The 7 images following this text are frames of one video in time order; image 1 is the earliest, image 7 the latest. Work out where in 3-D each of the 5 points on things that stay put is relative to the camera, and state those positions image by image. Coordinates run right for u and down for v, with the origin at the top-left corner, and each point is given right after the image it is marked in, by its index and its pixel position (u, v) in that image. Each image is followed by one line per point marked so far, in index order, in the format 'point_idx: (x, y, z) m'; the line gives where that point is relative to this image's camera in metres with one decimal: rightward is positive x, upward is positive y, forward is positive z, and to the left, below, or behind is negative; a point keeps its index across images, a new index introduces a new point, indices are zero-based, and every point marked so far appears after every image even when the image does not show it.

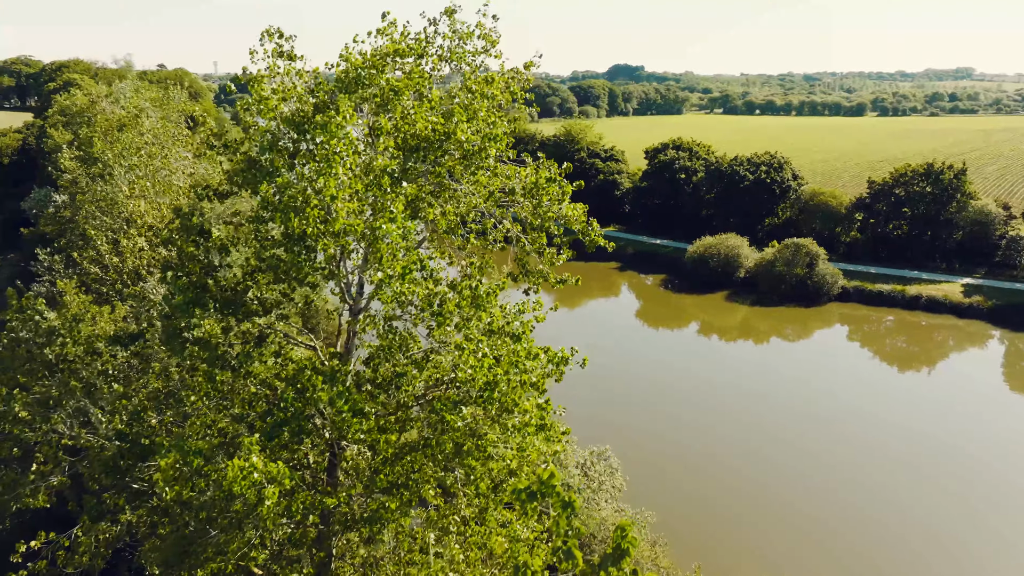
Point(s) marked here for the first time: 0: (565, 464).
0: (+1.1, -3.9, +12.6) m
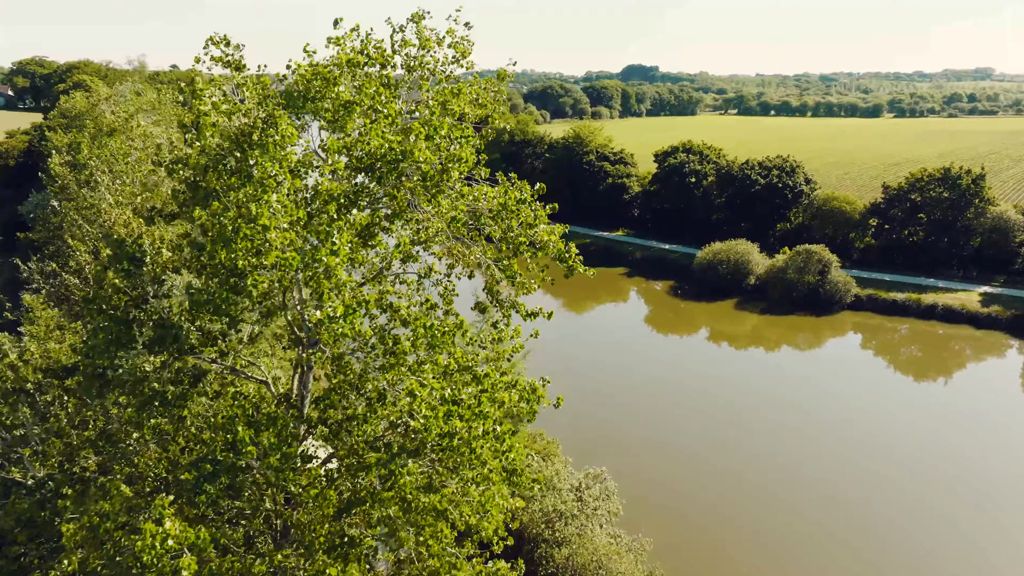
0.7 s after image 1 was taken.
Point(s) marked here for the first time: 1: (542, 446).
0: (+0.9, -4.2, +12.1) m
1: (+0.7, -3.6, +13.3) m
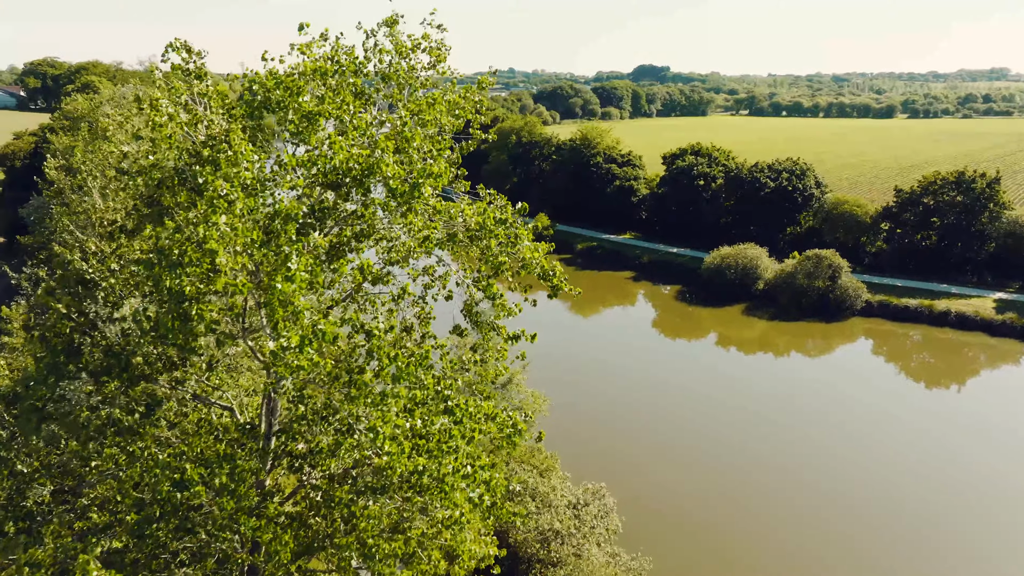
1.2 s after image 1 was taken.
0: (+0.8, -4.4, +11.7) m
1: (+0.6, -3.8, +12.9) m
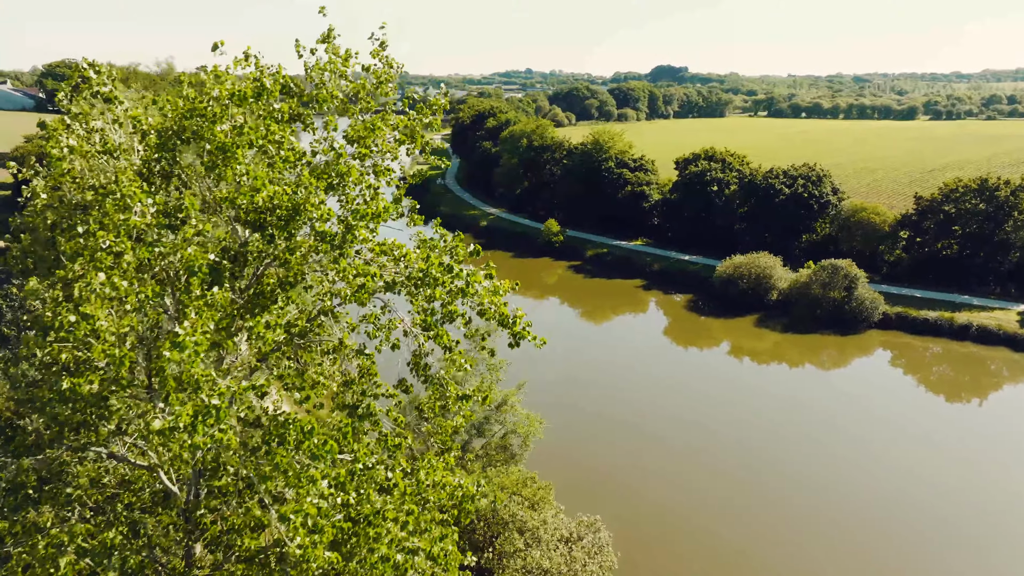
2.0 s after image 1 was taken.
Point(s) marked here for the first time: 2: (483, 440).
0: (+0.6, -4.8, +11.0) m
1: (+0.4, -4.3, +12.2) m
2: (-0.7, -3.6, +13.9) m
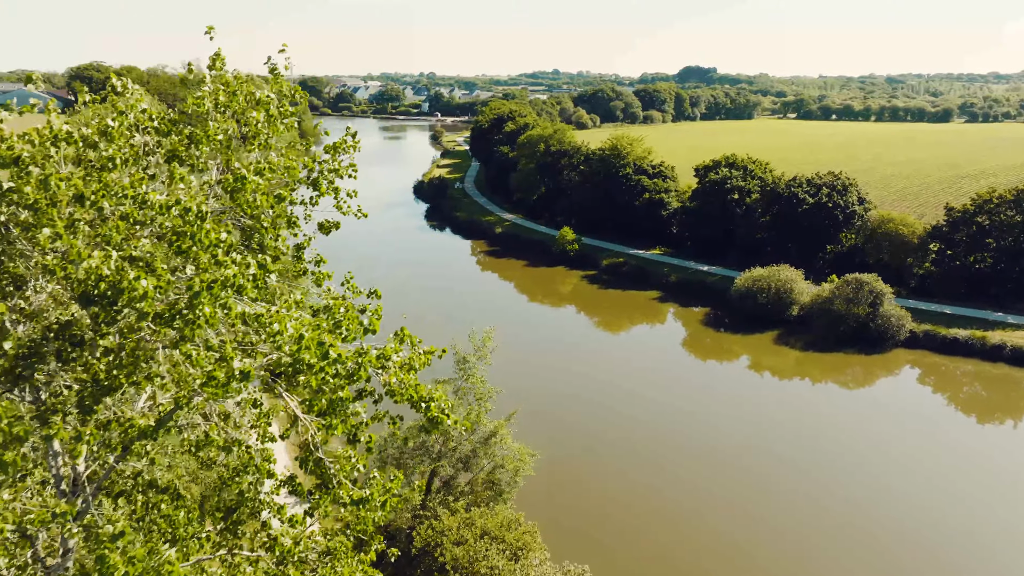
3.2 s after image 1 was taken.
0: (+0.2, -5.4, +10.1) m
1: (+0.1, -4.8, +11.3) m
2: (-0.9, -4.2, +13.0) m
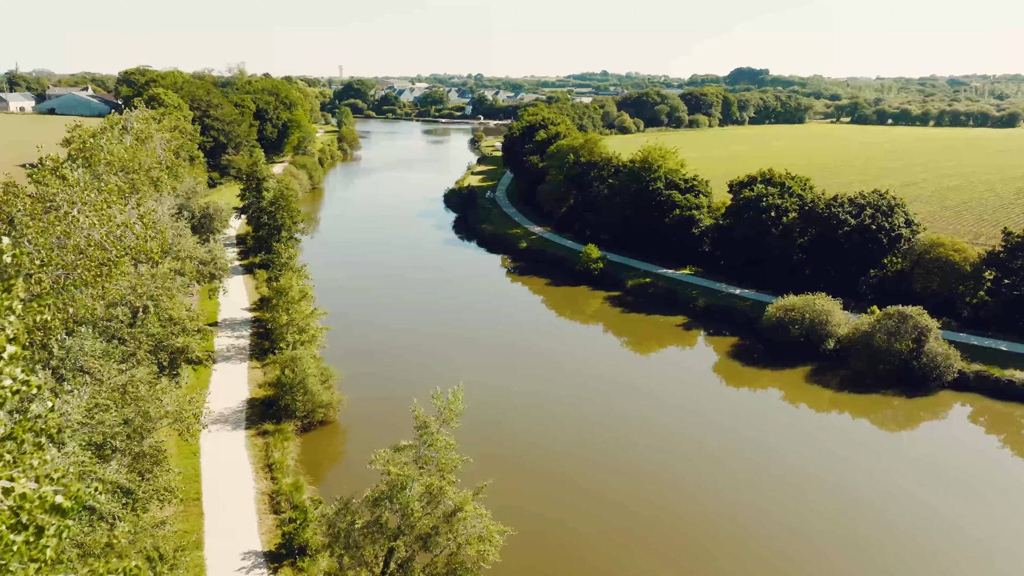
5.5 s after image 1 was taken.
0: (-0.7, -6.6, +8.7) m
1: (-0.7, -6.0, +9.9) m
2: (-1.6, -5.4, +11.7) m
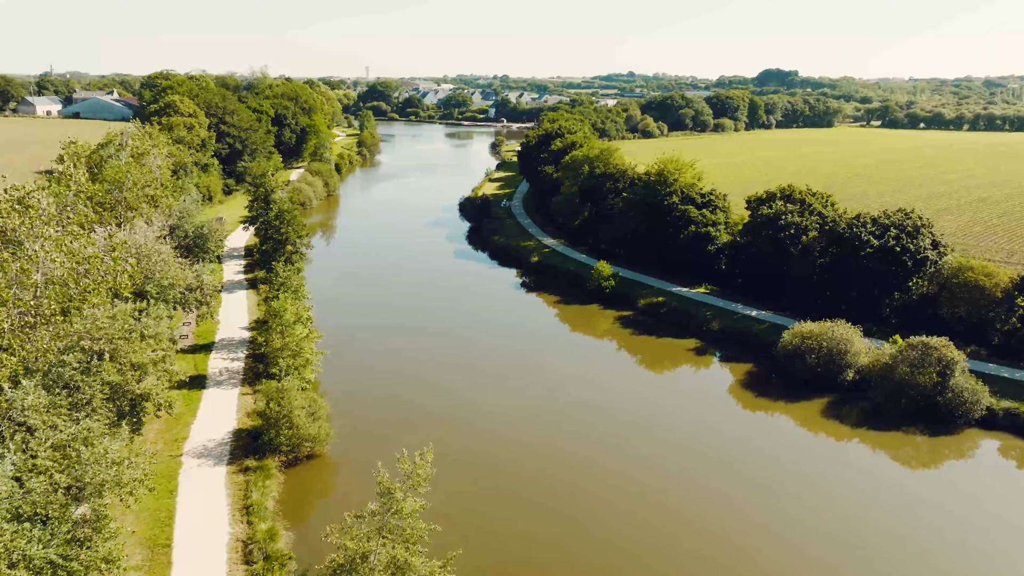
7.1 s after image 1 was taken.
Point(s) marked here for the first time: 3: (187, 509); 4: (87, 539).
0: (-1.4, -7.6, +7.8) m
1: (-1.4, -7.1, +9.0) m
2: (-2.2, -6.4, +10.8) m
3: (-9.3, -6.3, +16.6) m
4: (-8.3, -4.9, +11.4) m
